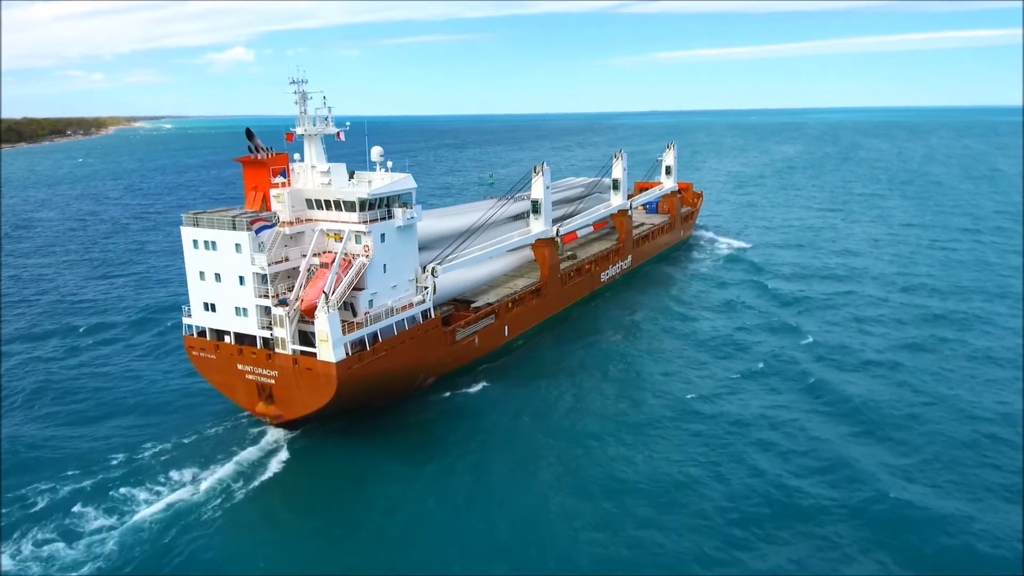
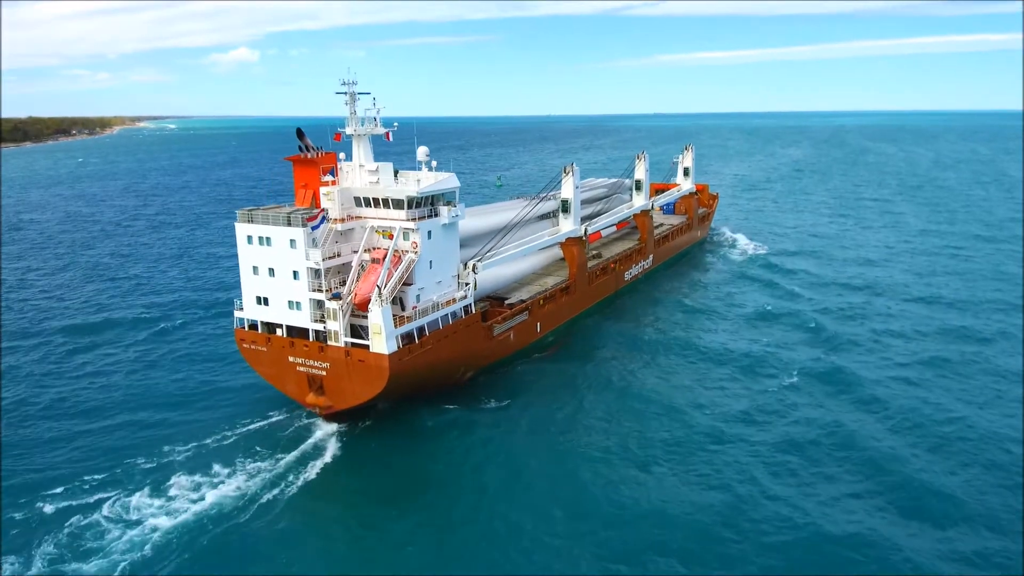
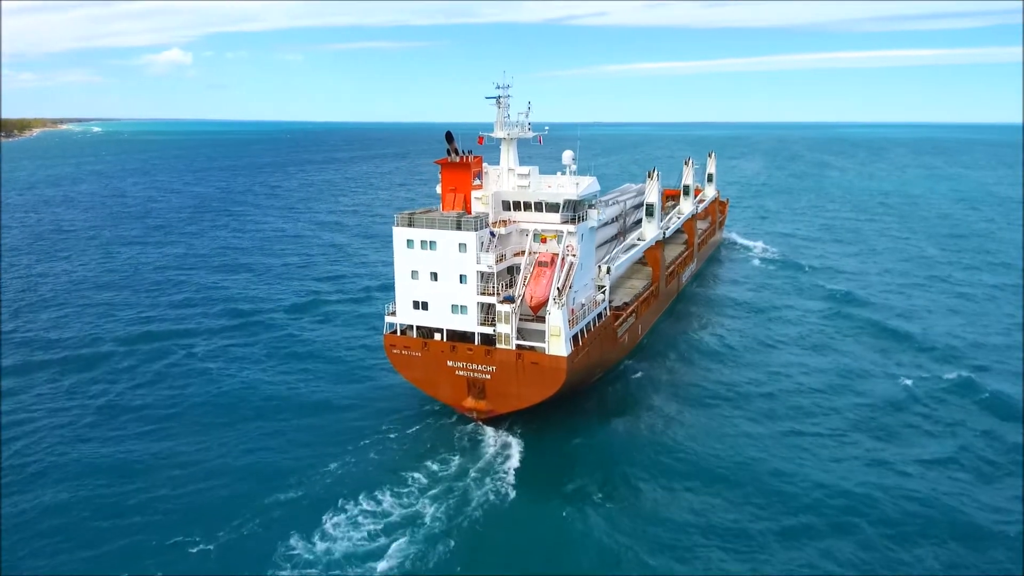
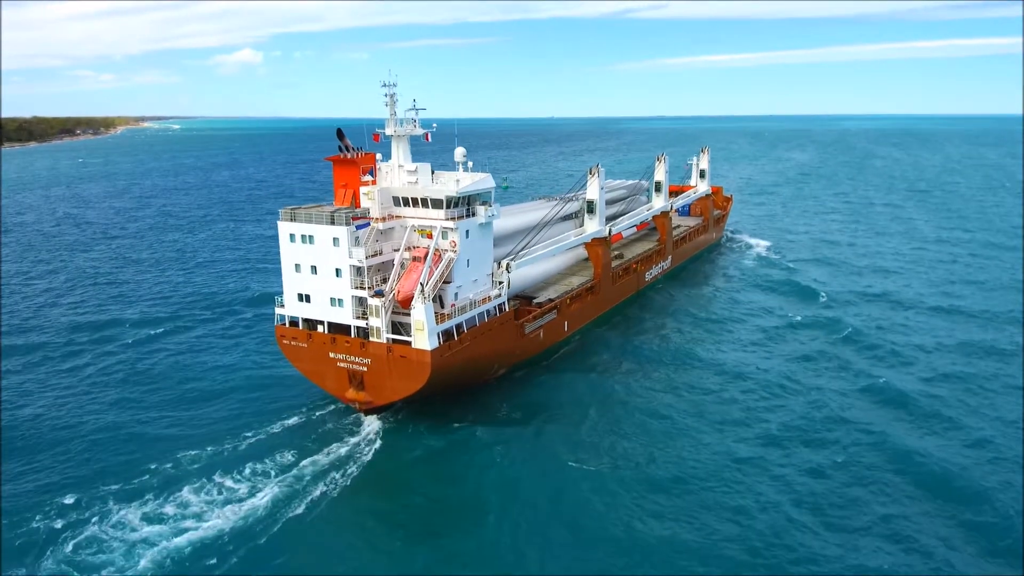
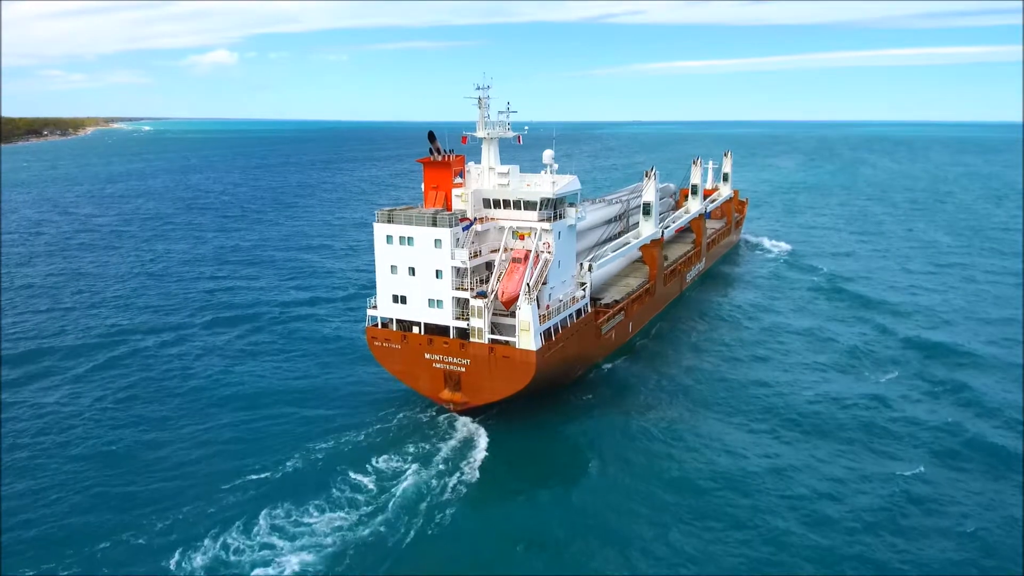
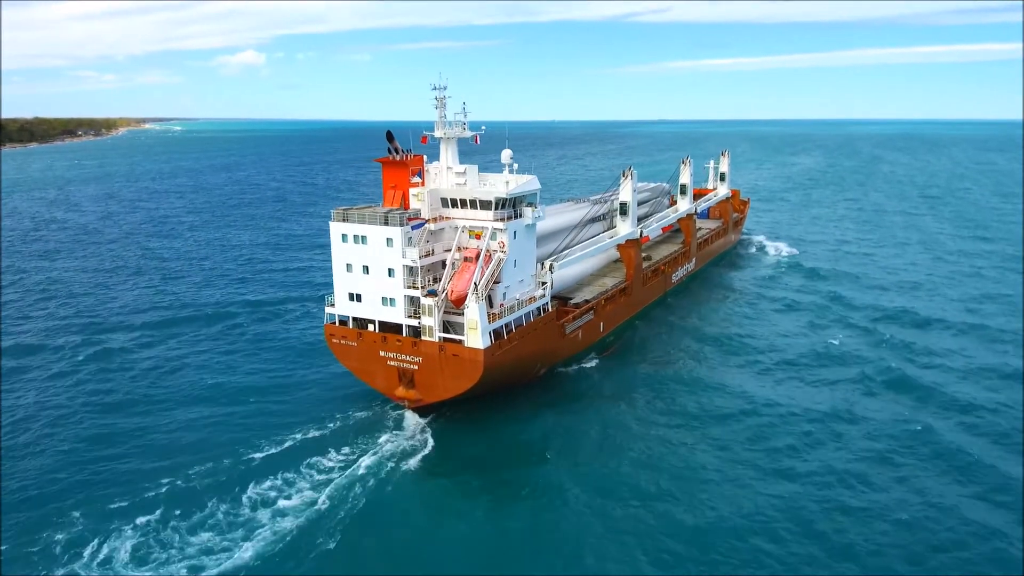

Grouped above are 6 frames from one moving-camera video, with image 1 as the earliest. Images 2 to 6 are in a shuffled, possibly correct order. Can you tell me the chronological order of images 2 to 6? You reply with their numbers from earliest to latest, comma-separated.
2, 4, 6, 5, 3
